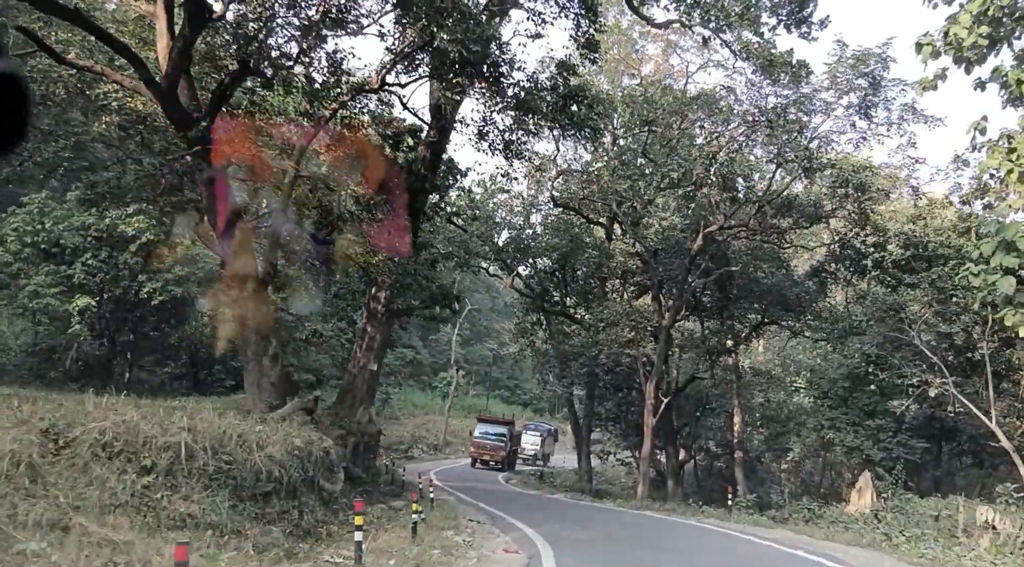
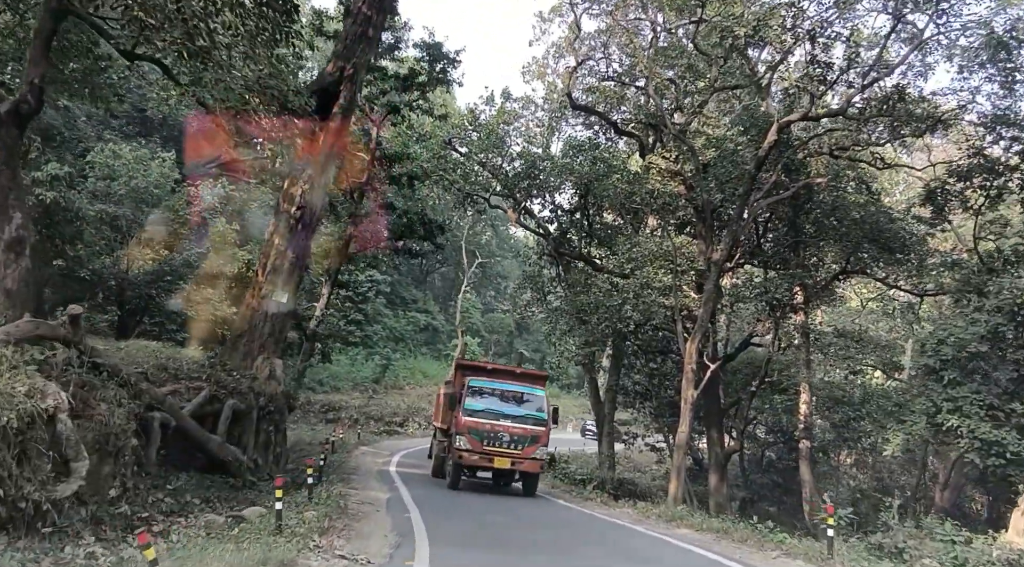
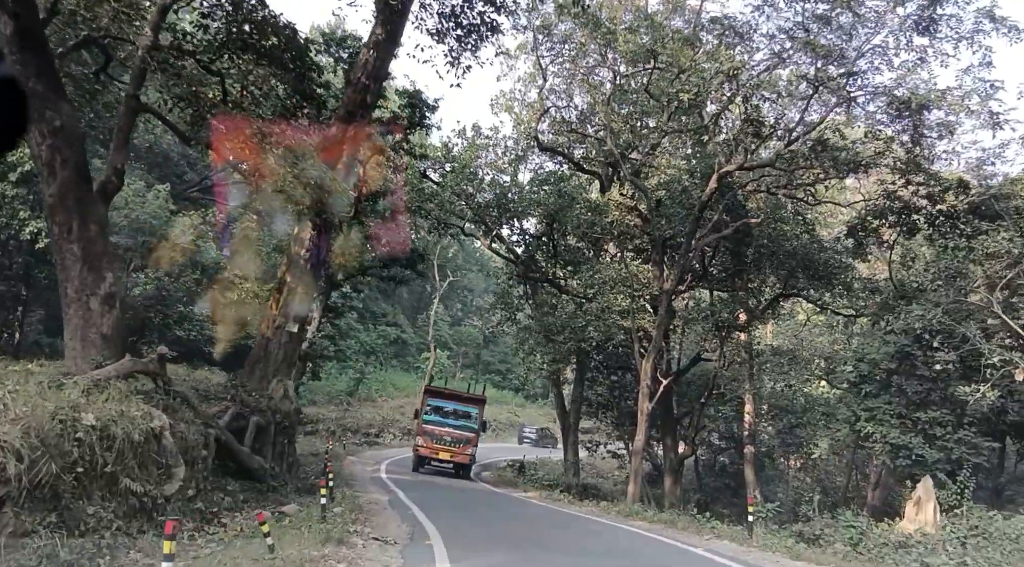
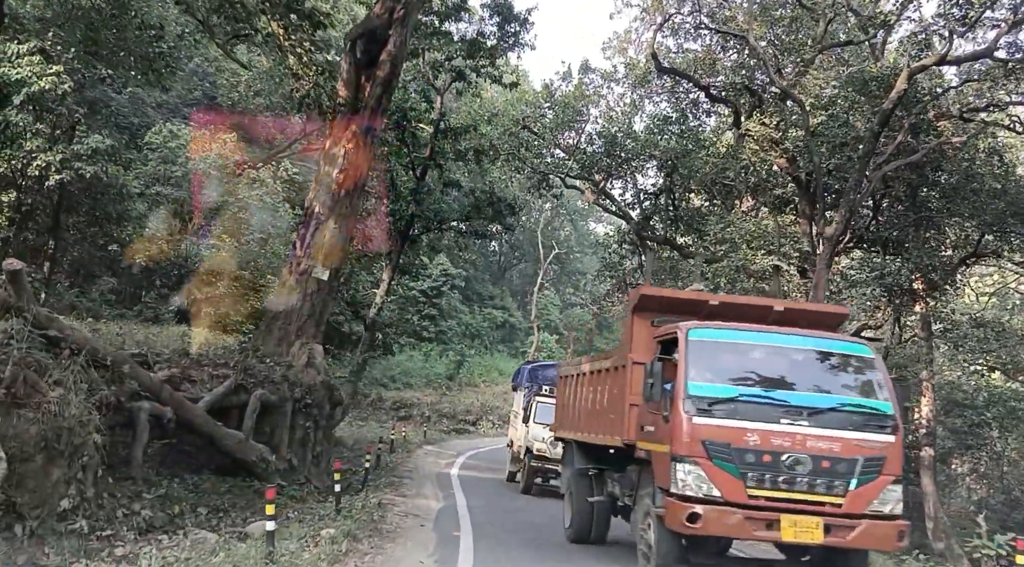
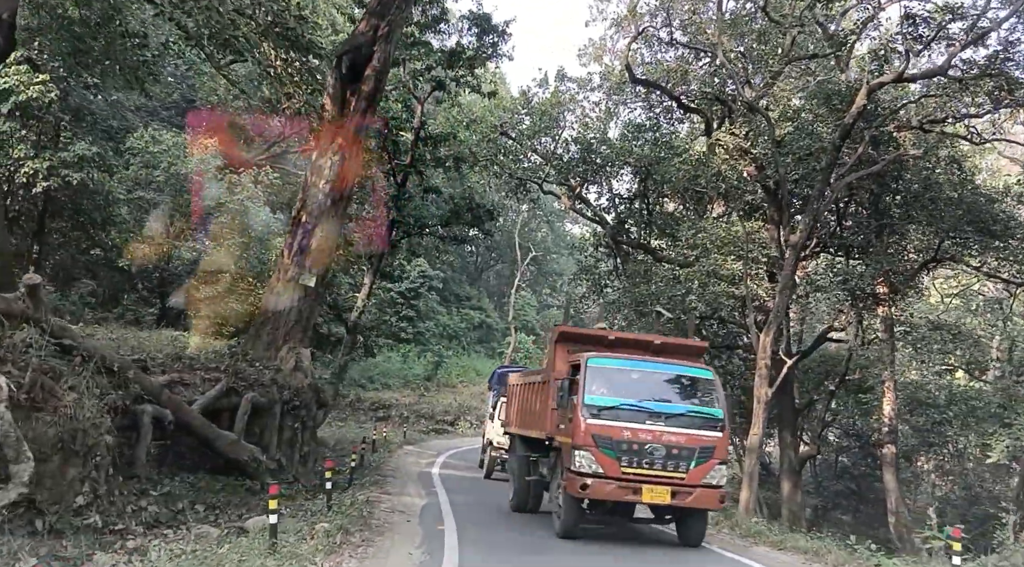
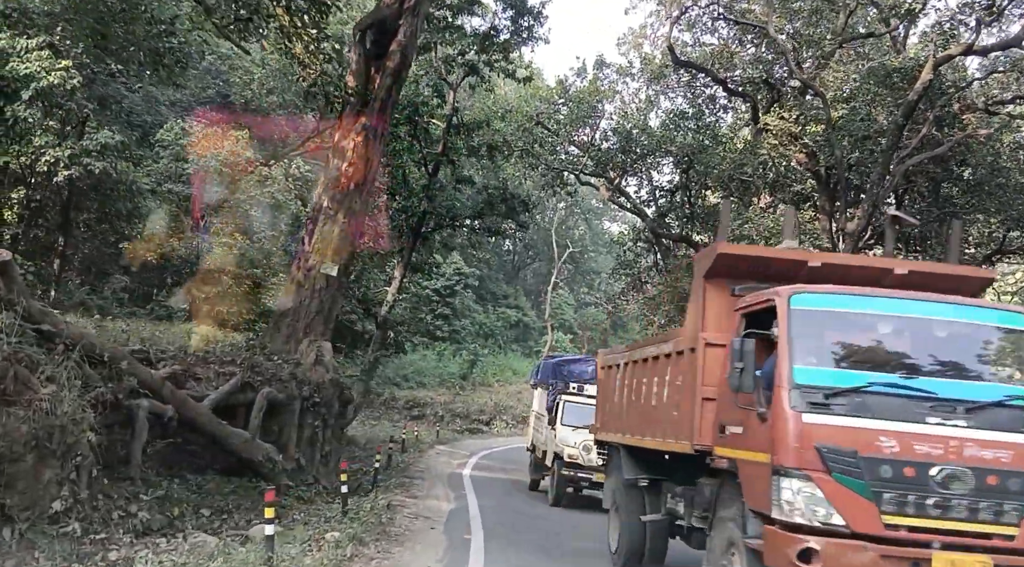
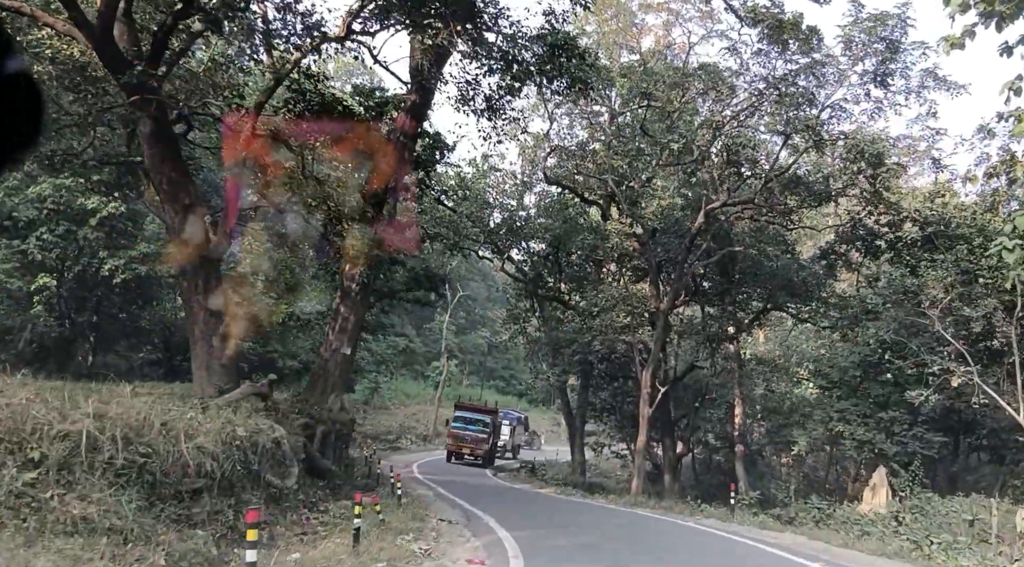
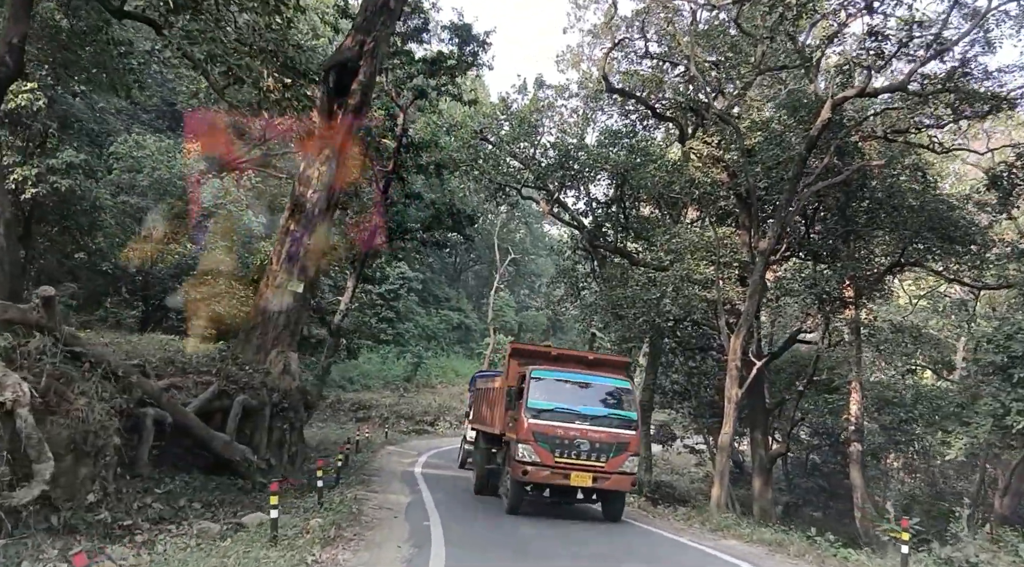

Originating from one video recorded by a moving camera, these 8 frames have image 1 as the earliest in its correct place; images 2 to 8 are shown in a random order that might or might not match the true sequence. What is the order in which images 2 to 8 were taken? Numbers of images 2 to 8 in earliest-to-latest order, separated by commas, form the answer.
7, 3, 2, 8, 5, 4, 6
